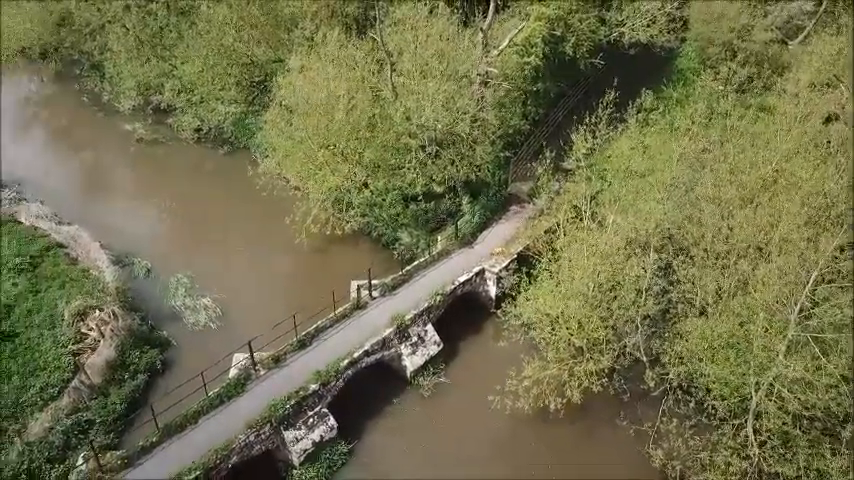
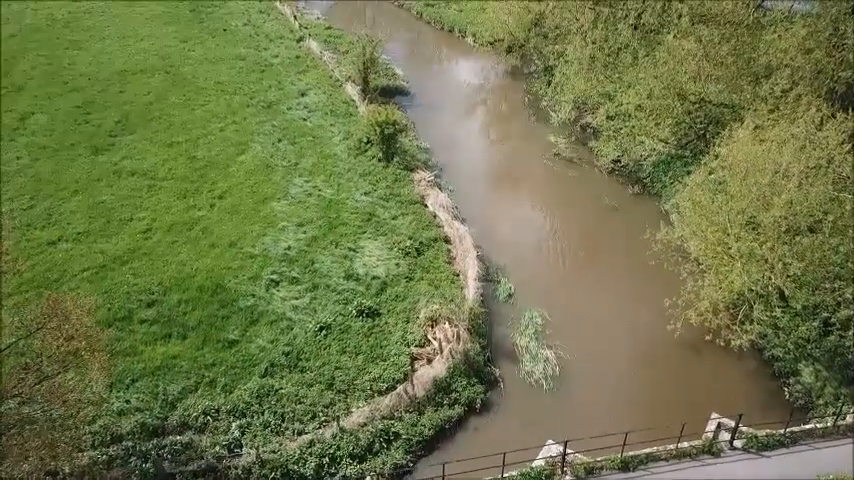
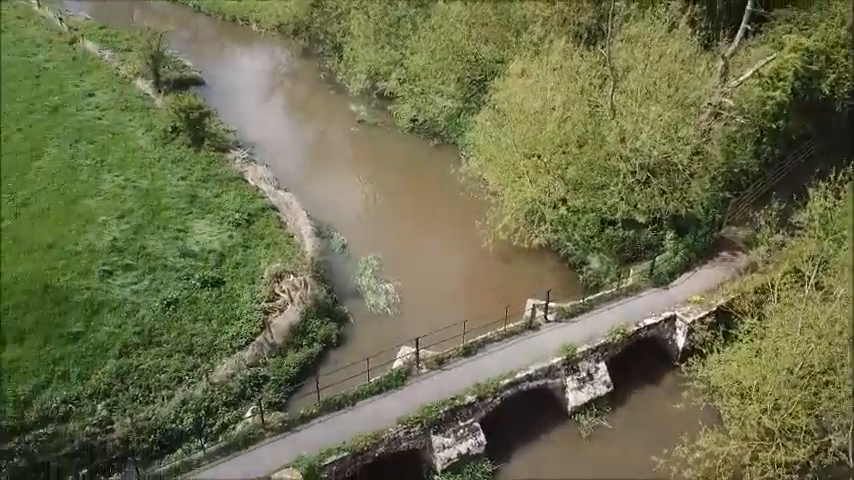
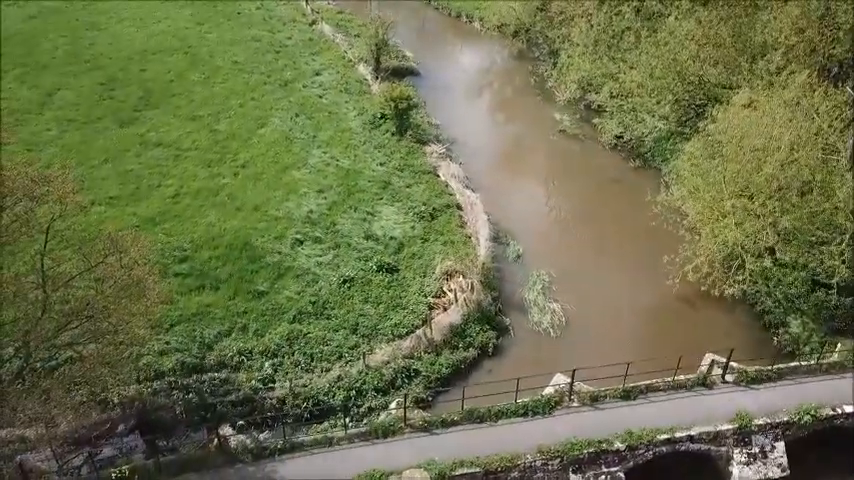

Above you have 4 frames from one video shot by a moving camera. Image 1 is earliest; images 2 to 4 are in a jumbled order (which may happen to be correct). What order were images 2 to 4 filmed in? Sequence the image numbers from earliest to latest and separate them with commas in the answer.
3, 4, 2
